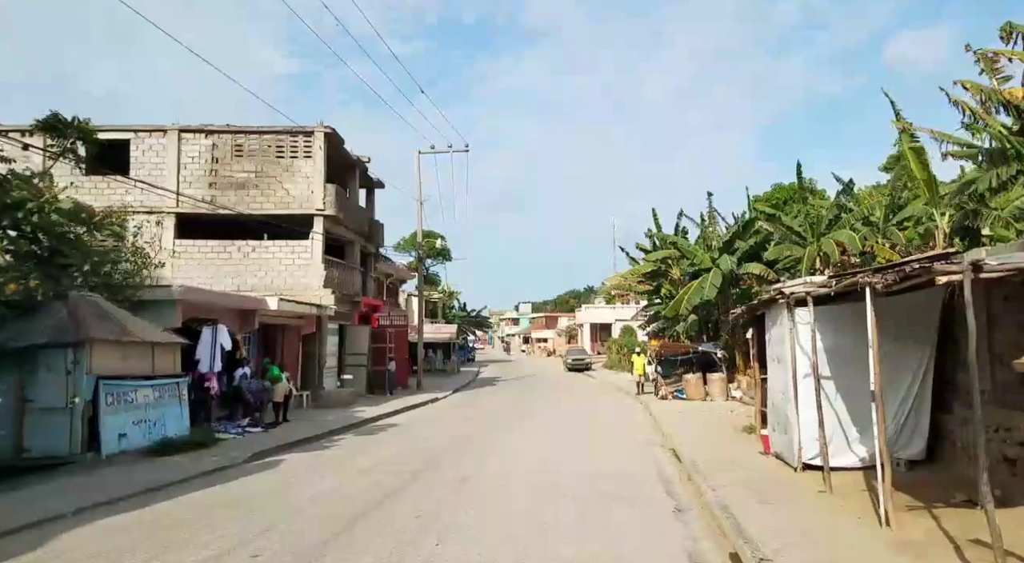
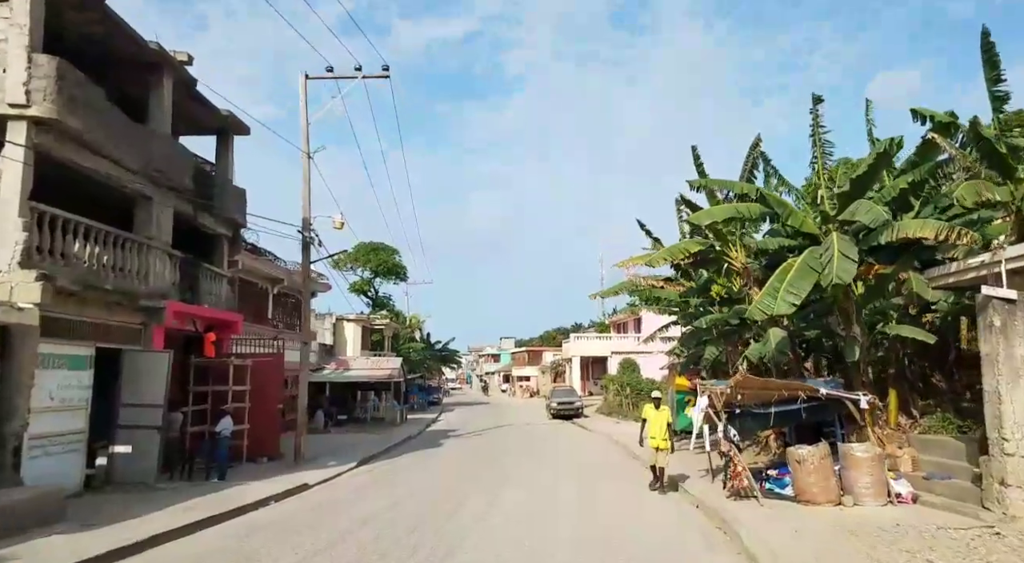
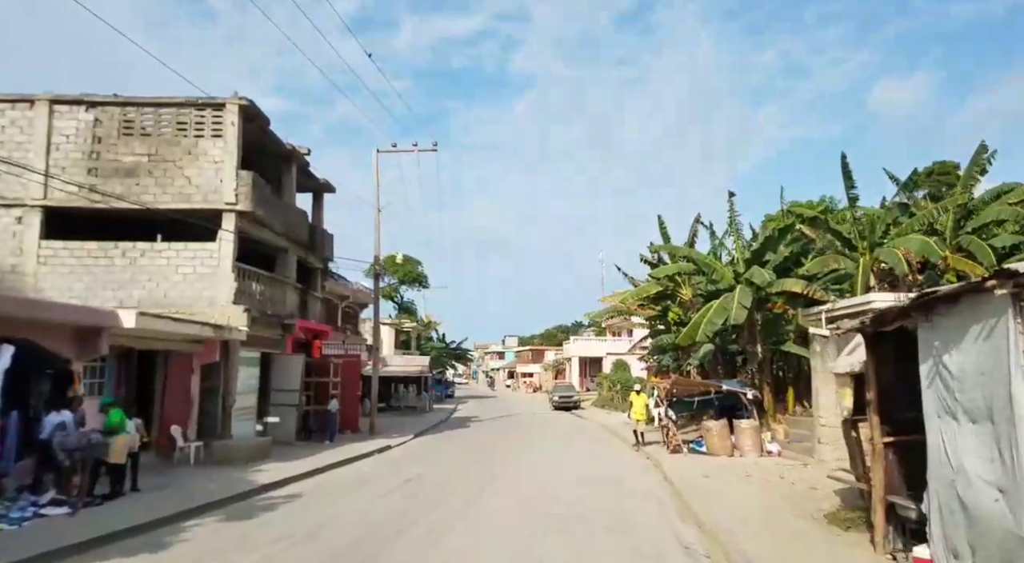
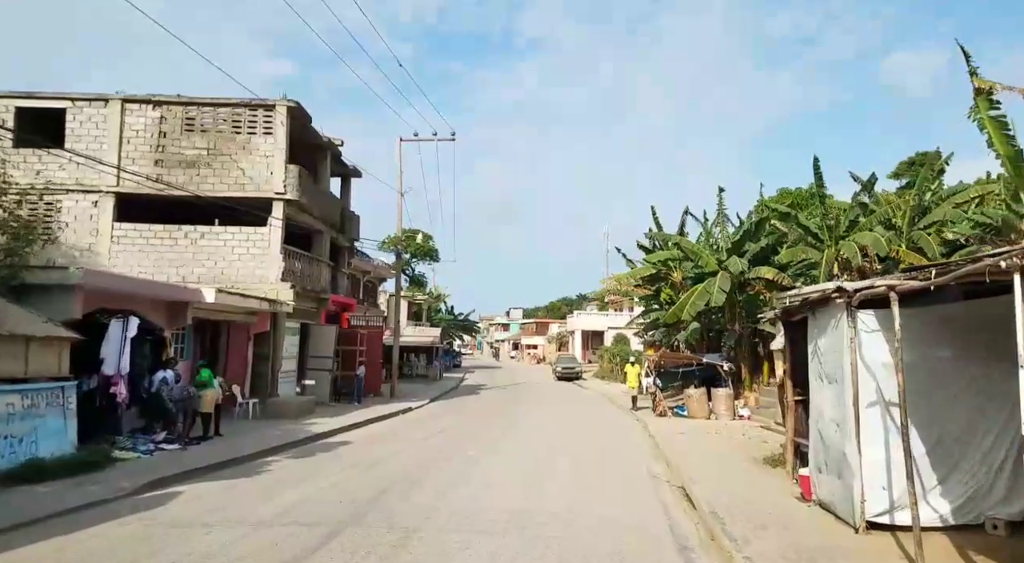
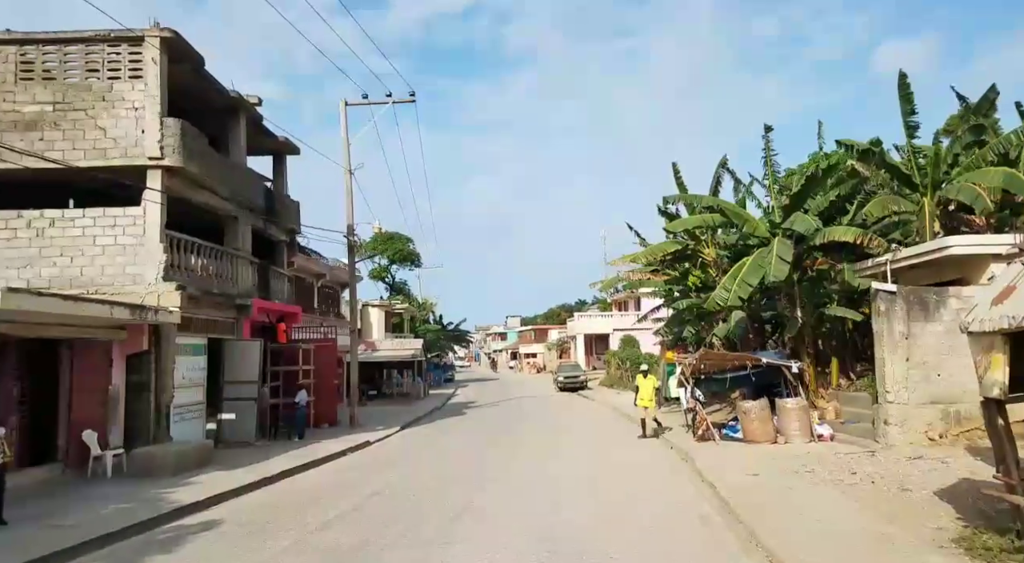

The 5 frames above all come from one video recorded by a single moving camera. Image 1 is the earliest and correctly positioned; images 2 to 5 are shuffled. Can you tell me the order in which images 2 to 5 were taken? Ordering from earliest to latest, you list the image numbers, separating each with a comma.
4, 3, 5, 2
